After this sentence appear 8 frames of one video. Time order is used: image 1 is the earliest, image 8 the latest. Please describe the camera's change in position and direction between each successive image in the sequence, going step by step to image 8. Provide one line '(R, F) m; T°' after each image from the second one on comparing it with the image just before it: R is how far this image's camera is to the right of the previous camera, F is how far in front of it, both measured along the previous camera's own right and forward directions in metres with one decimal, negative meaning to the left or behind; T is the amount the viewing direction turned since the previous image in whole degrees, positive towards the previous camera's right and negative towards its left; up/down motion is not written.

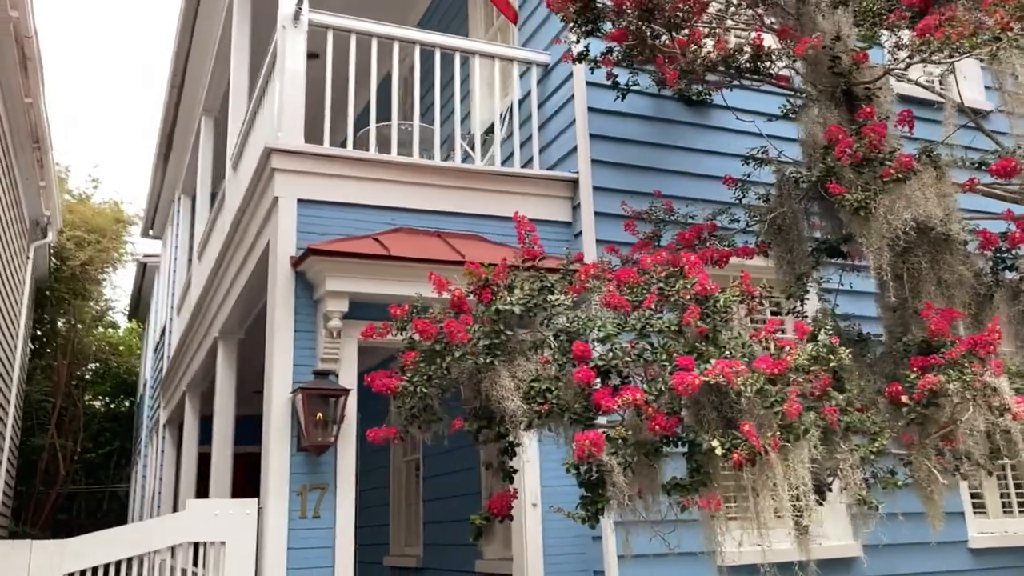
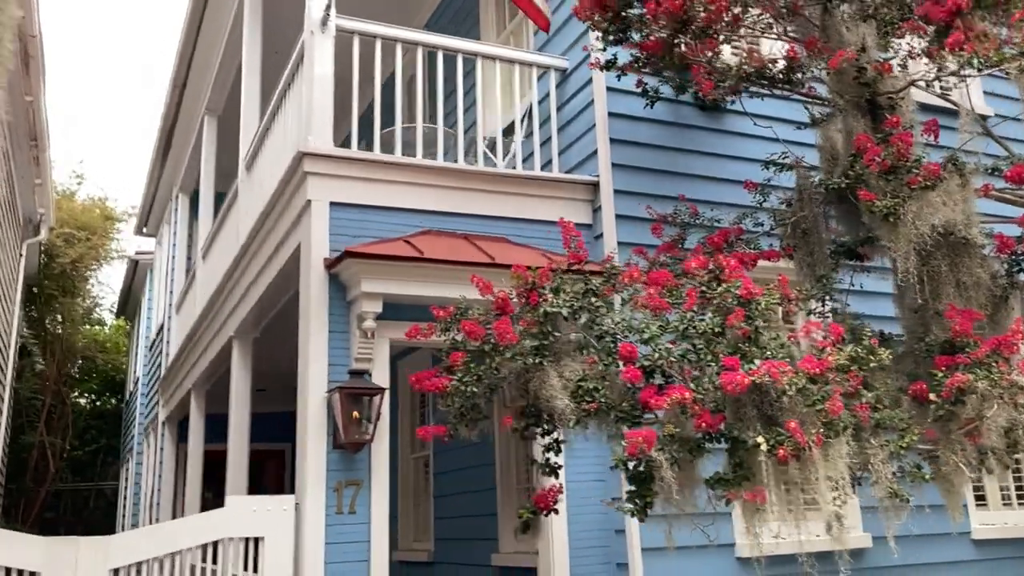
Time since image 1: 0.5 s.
(-0.3, -0.1) m; +1°
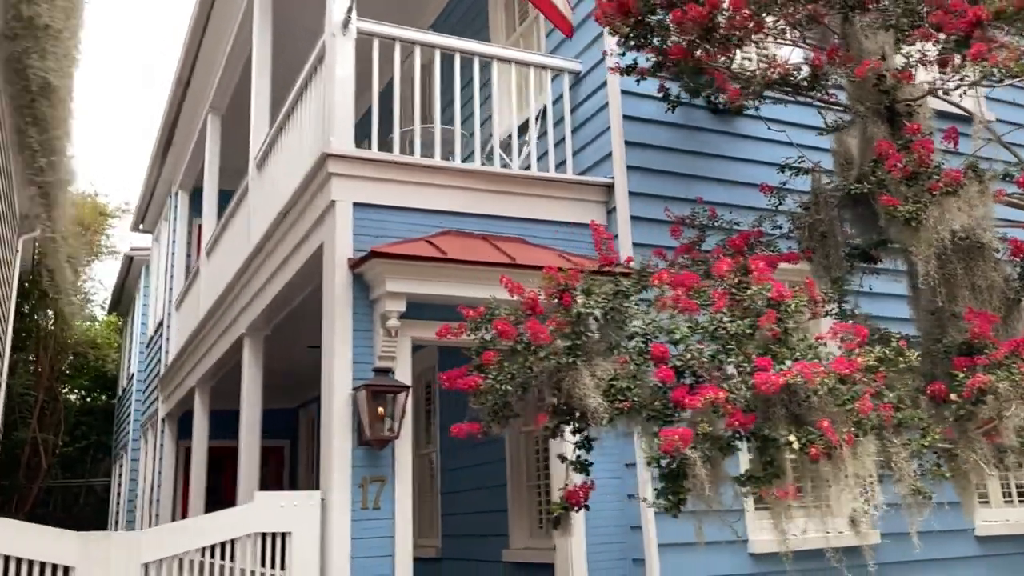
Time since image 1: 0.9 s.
(-0.2, -0.1) m; +1°
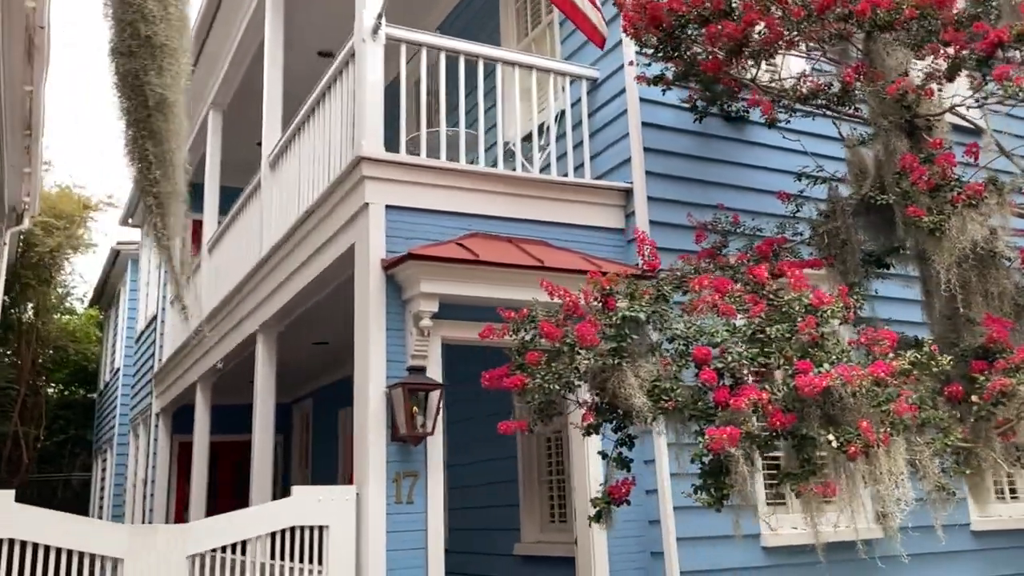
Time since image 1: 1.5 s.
(-0.3, -0.2) m; +2°
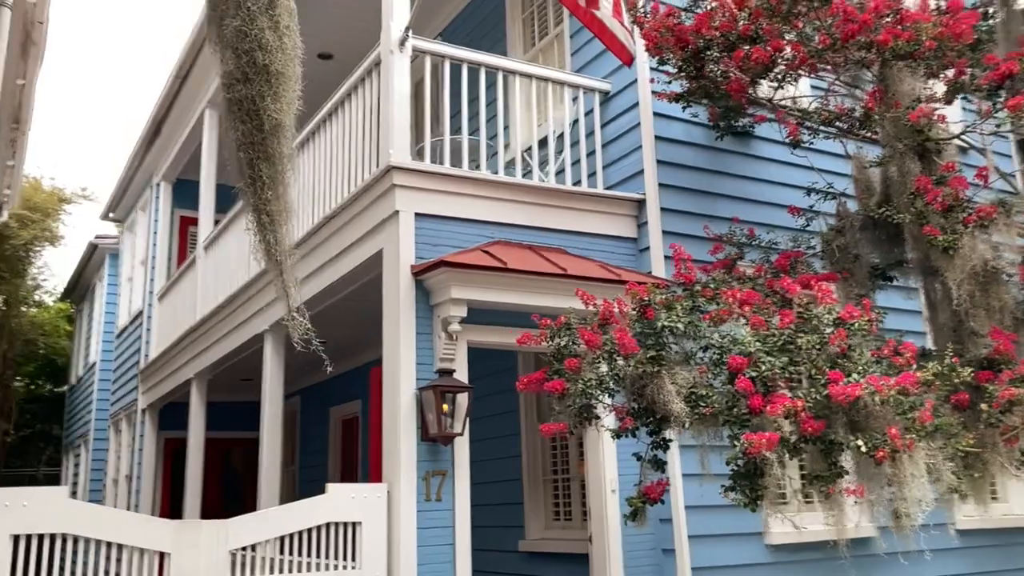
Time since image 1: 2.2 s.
(-0.4, -0.2) m; +2°
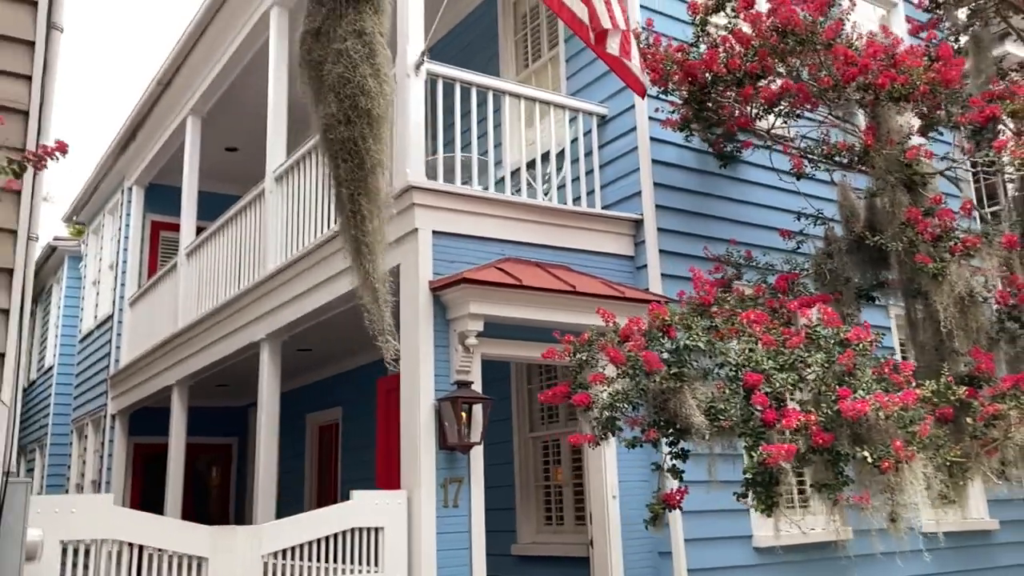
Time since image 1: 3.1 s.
(-0.4, -0.3) m; +3°
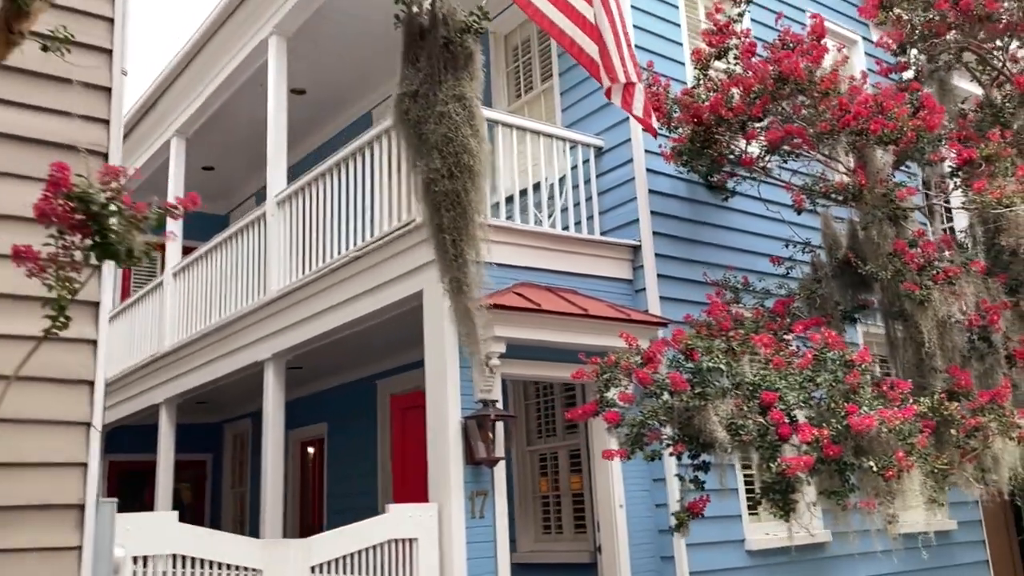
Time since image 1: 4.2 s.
(-0.5, -0.4) m; +4°
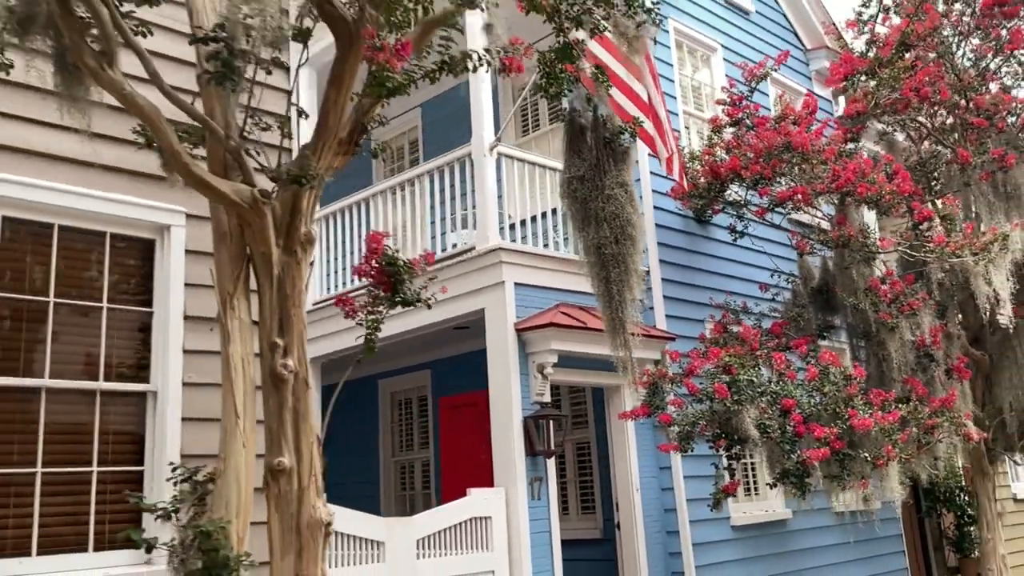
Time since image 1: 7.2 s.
(-1.3, -1.0) m; +7°
